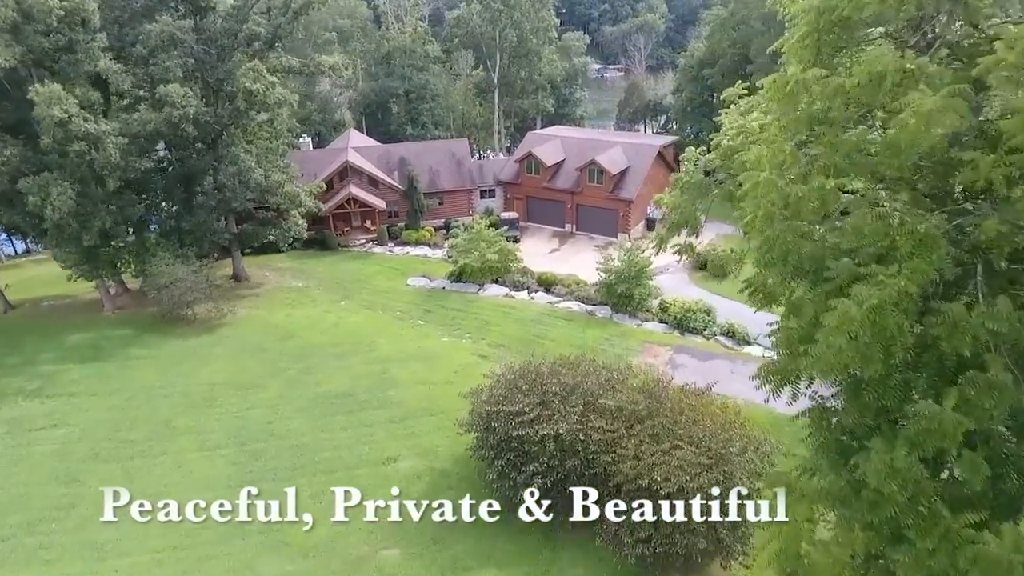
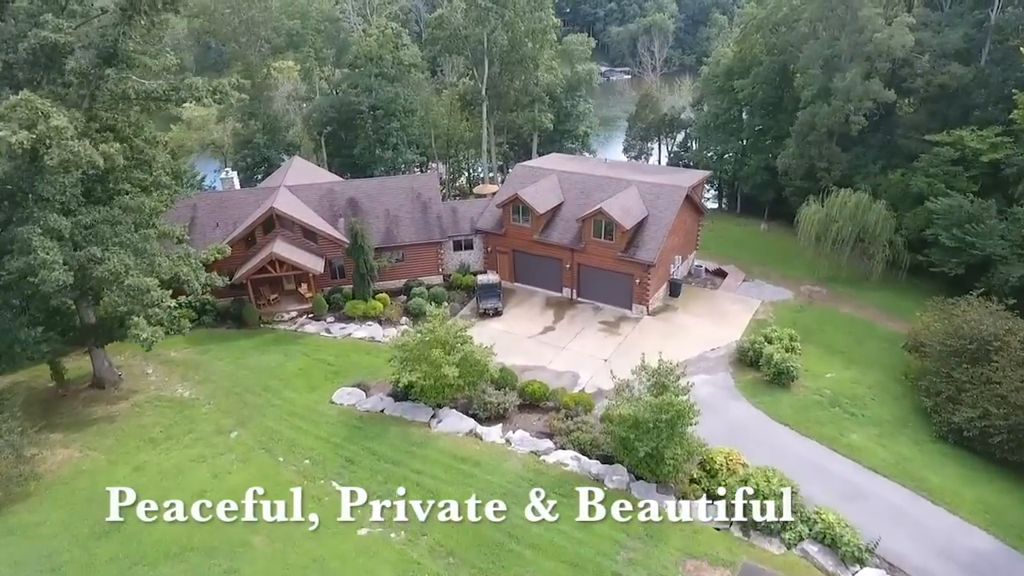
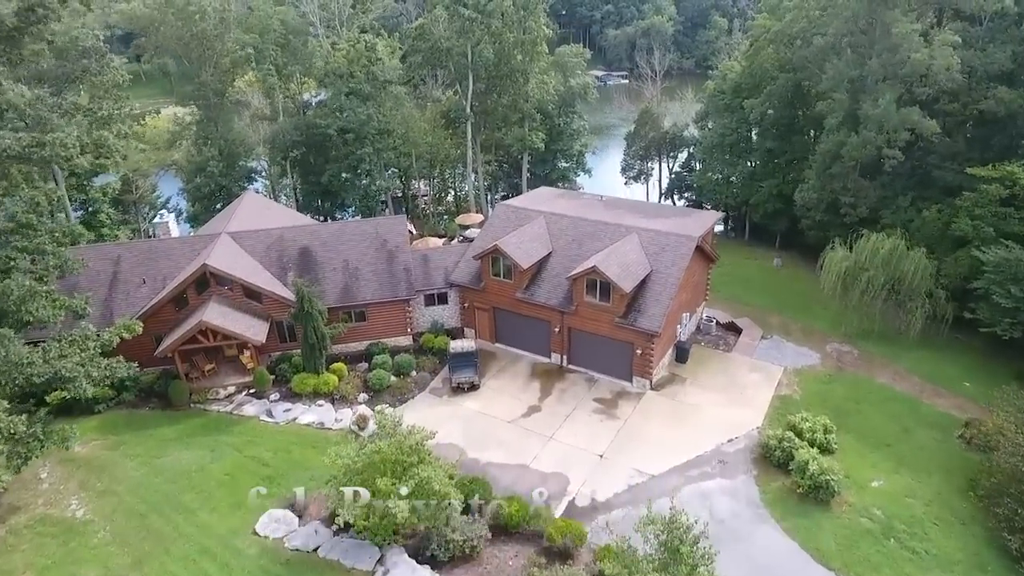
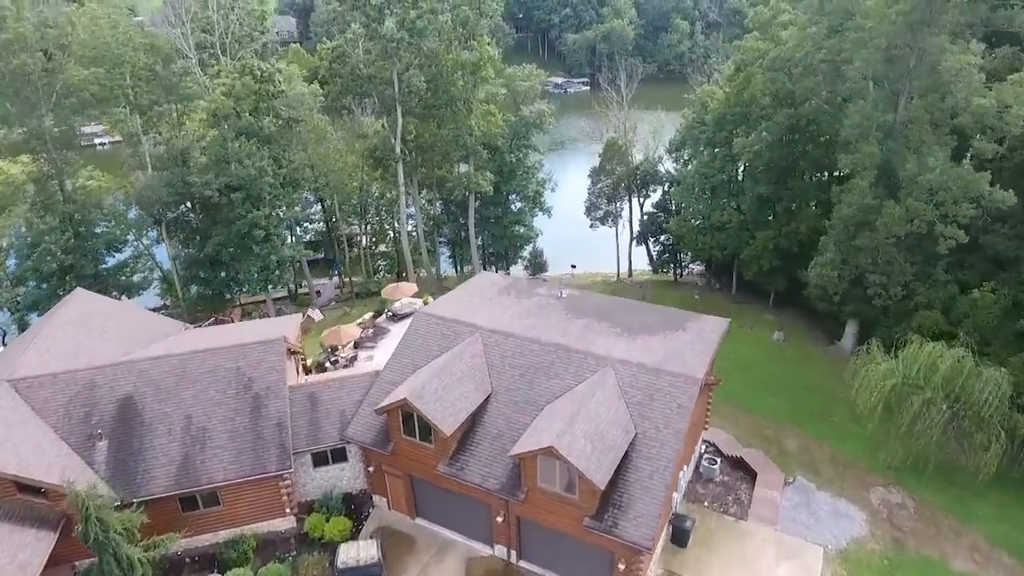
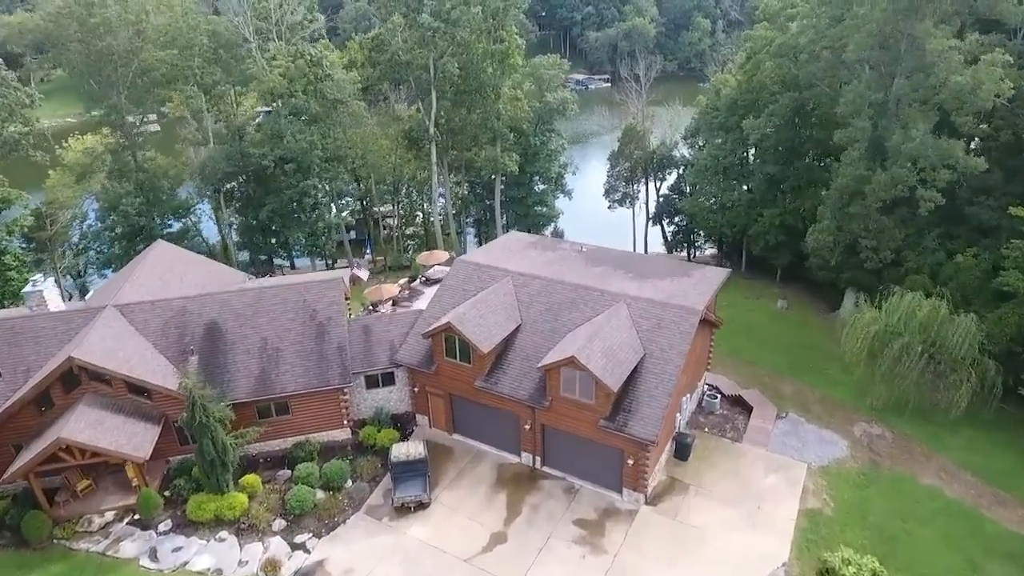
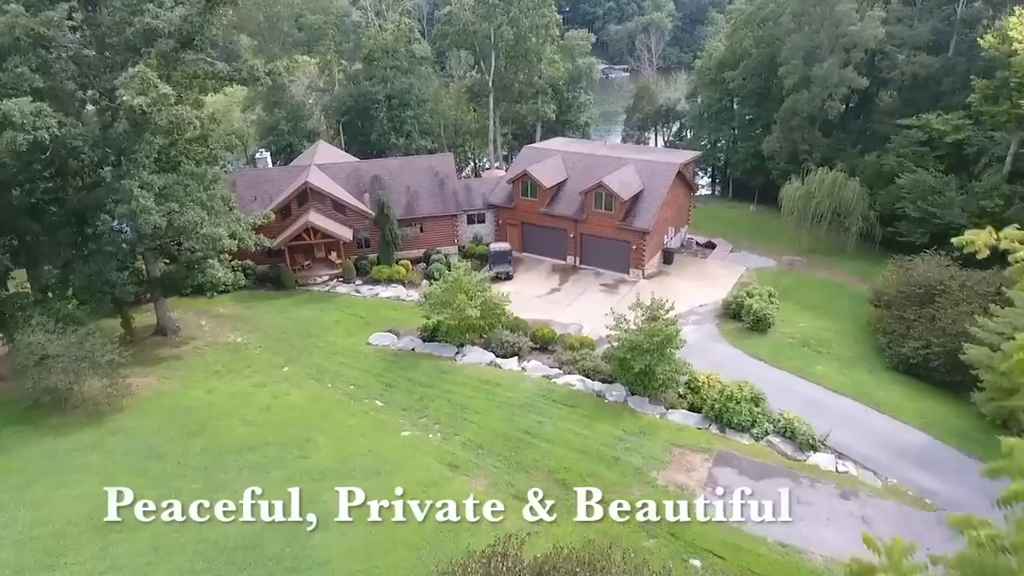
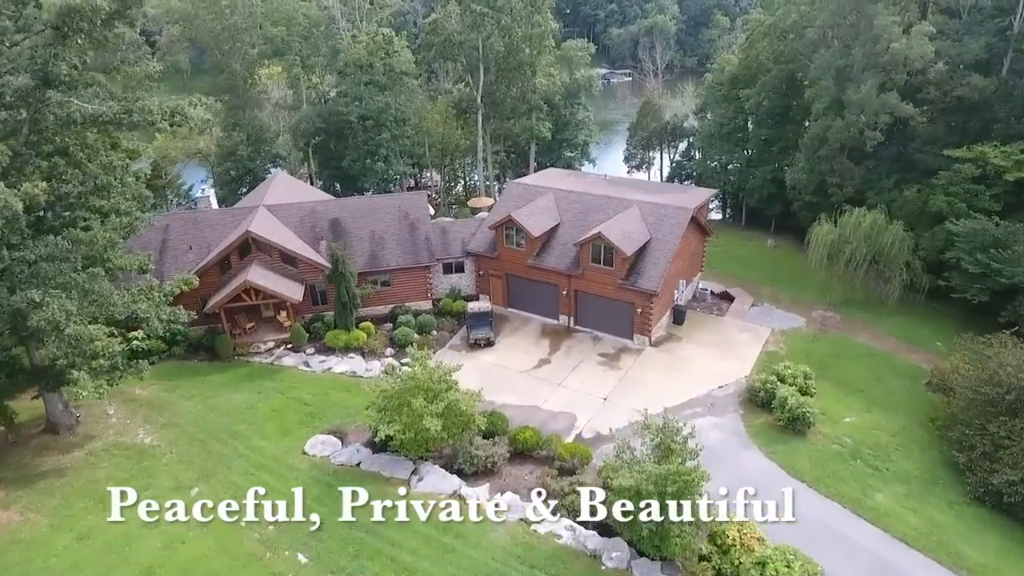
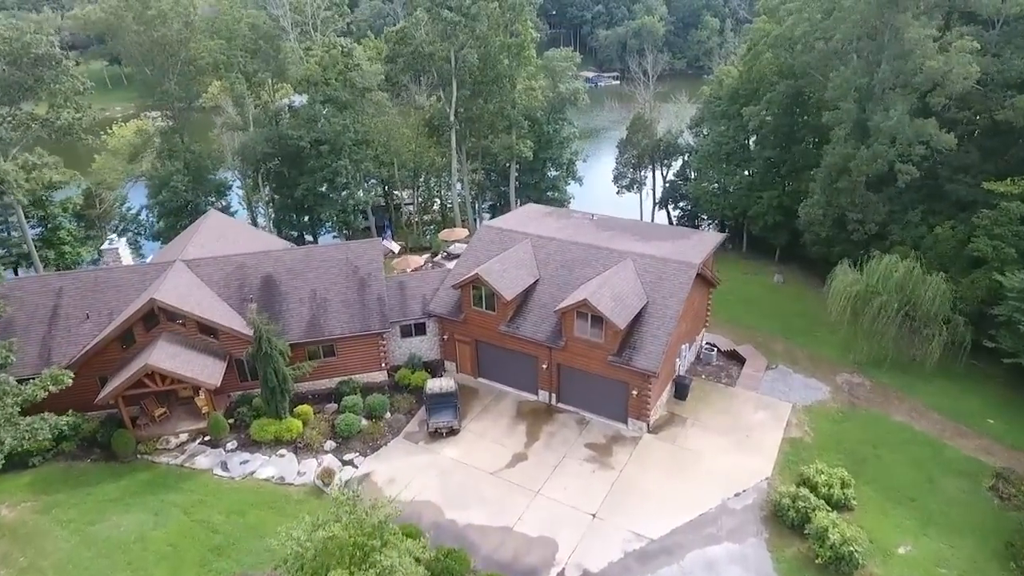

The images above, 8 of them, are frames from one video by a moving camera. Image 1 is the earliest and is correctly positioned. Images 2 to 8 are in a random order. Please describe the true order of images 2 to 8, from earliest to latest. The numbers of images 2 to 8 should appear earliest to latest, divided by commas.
6, 2, 7, 3, 8, 5, 4
